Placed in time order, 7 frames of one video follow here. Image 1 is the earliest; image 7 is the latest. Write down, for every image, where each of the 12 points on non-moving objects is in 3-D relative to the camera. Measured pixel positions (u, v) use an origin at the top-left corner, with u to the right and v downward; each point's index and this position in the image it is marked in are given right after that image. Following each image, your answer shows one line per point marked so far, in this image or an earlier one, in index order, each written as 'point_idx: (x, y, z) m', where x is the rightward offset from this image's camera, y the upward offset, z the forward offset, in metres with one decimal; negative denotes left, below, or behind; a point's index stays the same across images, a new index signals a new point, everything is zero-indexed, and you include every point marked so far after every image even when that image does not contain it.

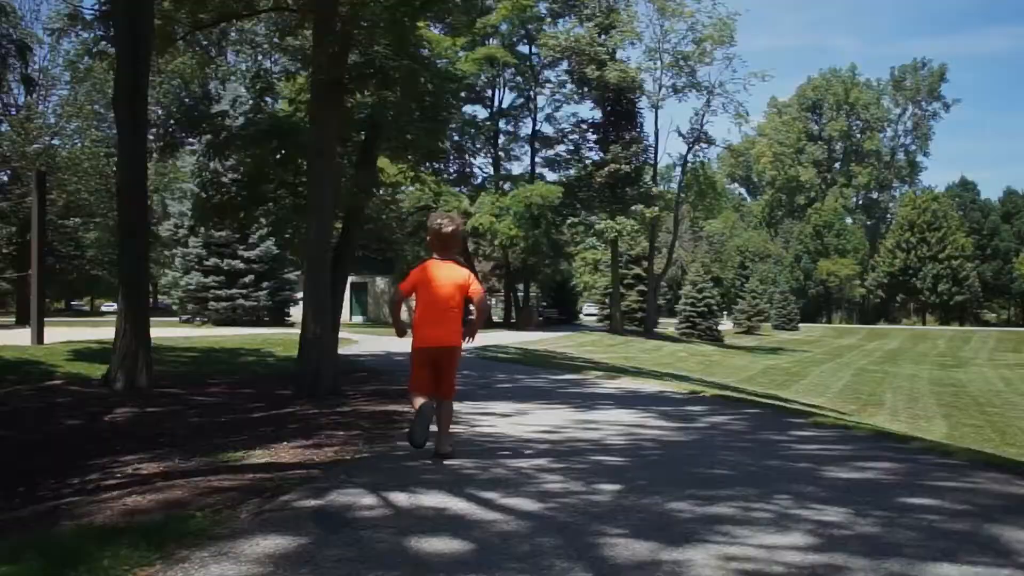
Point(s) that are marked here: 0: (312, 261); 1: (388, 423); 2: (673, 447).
0: (-2.7, +0.4, +12.5) m
1: (-1.1, -1.2, +8.2) m
2: (+1.1, -1.1, +6.3) m
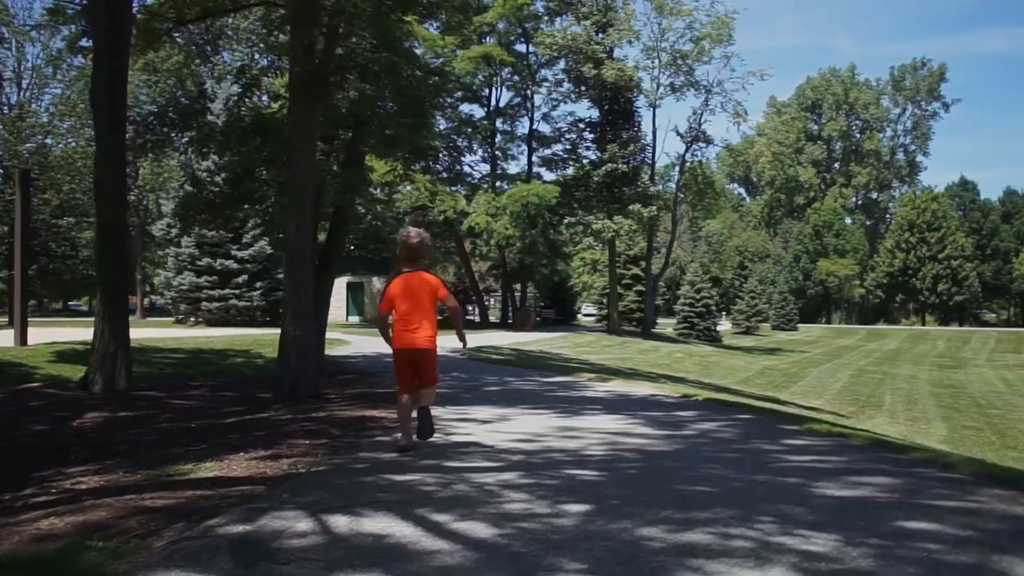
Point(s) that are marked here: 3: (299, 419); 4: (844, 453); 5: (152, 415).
0: (-2.9, +0.4, +12.1) m
1: (-1.3, -1.2, +7.9) m
2: (+0.9, -1.1, +5.9) m
3: (-2.1, -1.3, +9.0) m
4: (+2.4, -1.2, +6.6) m
5: (-4.4, -1.5, +11.1) m
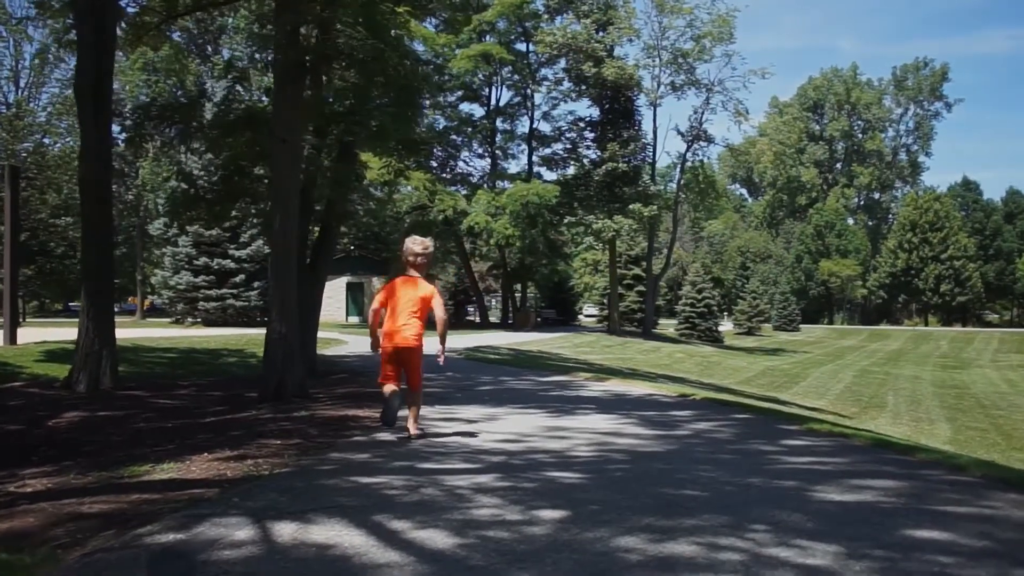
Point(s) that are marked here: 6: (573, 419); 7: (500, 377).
0: (-3.0, +0.4, +11.7) m
1: (-1.4, -1.2, +7.5) m
2: (+0.8, -1.0, +5.6) m
3: (-2.2, -1.2, +8.7) m
4: (+2.3, -1.1, +6.2) m
5: (-4.5, -1.5, +10.8) m
6: (+0.6, -1.2, +8.6) m
7: (-0.2, -1.6, +16.8) m
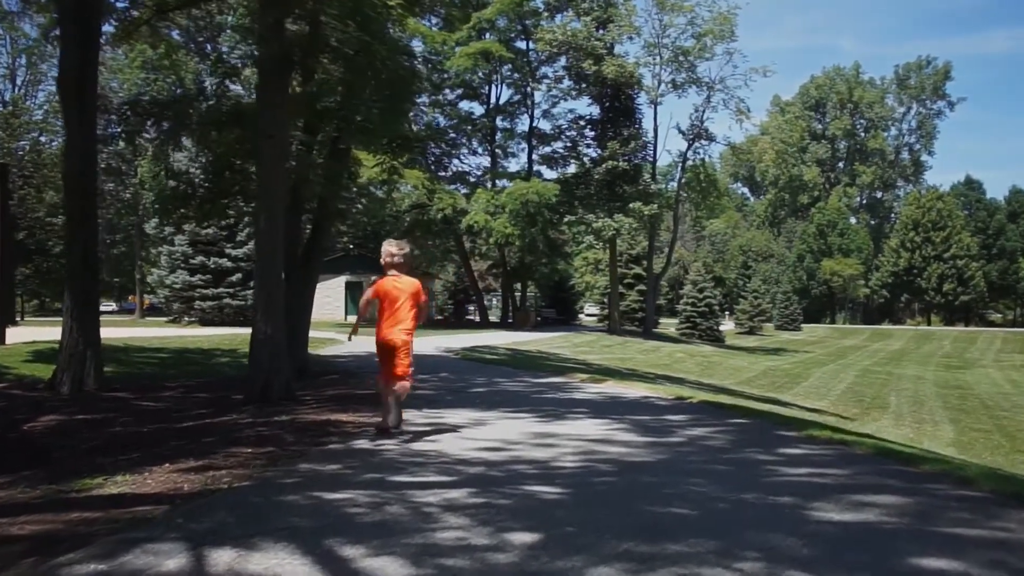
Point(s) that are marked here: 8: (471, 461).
0: (-3.1, +0.4, +11.4) m
1: (-1.5, -1.2, +7.2) m
2: (+0.7, -1.0, +5.3) m
3: (-2.3, -1.2, +8.4) m
4: (+2.2, -1.1, +5.9) m
5: (-4.6, -1.5, +10.5) m
6: (+0.5, -1.2, +8.3) m
7: (-0.3, -1.6, +16.5) m
8: (-0.2, -1.0, +5.5) m
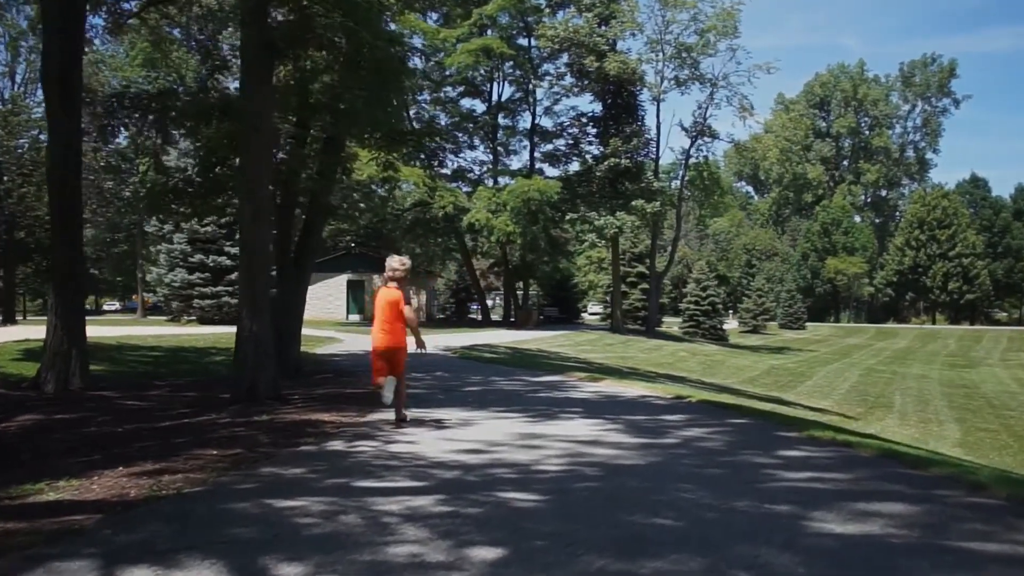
0: (-3.2, +0.5, +11.1) m
1: (-1.7, -1.1, +6.8) m
2: (+0.5, -1.0, +4.9) m
3: (-2.5, -1.2, +8.0) m
4: (+2.0, -1.1, +5.5) m
5: (-4.7, -1.4, +10.2) m
6: (+0.4, -1.2, +7.9) m
7: (-0.4, -1.6, +16.1) m
8: (-0.4, -1.0, +5.2) m
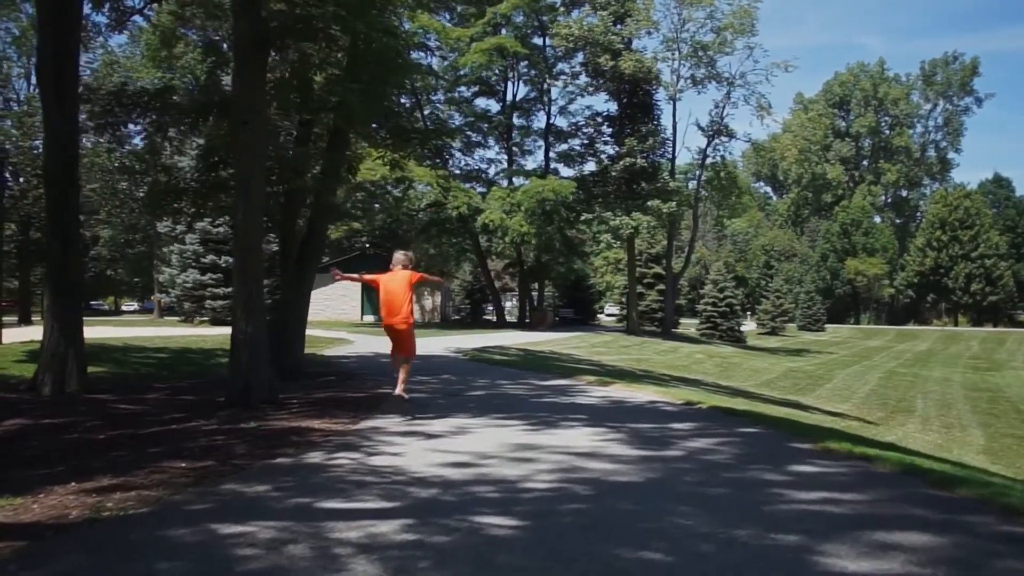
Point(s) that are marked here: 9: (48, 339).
0: (-3.2, +0.4, +10.7) m
1: (-1.7, -1.1, +6.5) m
2: (+0.5, -1.0, +4.5) m
3: (-2.5, -1.2, +7.6) m
4: (+2.0, -1.1, +5.1) m
5: (-4.7, -1.4, +9.8) m
6: (+0.3, -1.2, +7.5) m
7: (-0.2, -1.6, +15.7) m
8: (-0.4, -1.0, +4.8) m
9: (-6.8, -0.7, +13.4) m
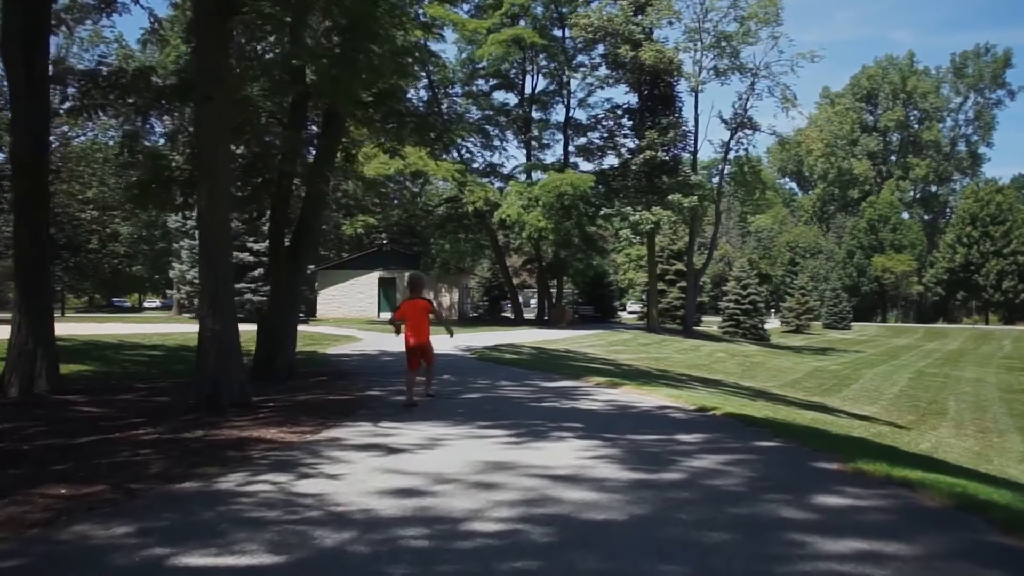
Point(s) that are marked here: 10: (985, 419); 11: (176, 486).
0: (-3.2, +0.5, +9.8) m
1: (-1.9, -1.0, +5.5) m
2: (+0.2, -0.9, +3.4) m
3: (-2.6, -1.1, +6.7) m
4: (+1.7, -1.0, +4.0) m
5: (-4.8, -1.4, +8.9) m
6: (+0.2, -1.1, +6.4) m
7: (-0.2, -1.5, +14.7) m
8: (-0.7, -0.9, +3.7) m
9: (-6.8, -0.6, +12.5) m
10: (+9.7, -2.7, +18.8) m
11: (-1.7, -1.0, +4.6) m
